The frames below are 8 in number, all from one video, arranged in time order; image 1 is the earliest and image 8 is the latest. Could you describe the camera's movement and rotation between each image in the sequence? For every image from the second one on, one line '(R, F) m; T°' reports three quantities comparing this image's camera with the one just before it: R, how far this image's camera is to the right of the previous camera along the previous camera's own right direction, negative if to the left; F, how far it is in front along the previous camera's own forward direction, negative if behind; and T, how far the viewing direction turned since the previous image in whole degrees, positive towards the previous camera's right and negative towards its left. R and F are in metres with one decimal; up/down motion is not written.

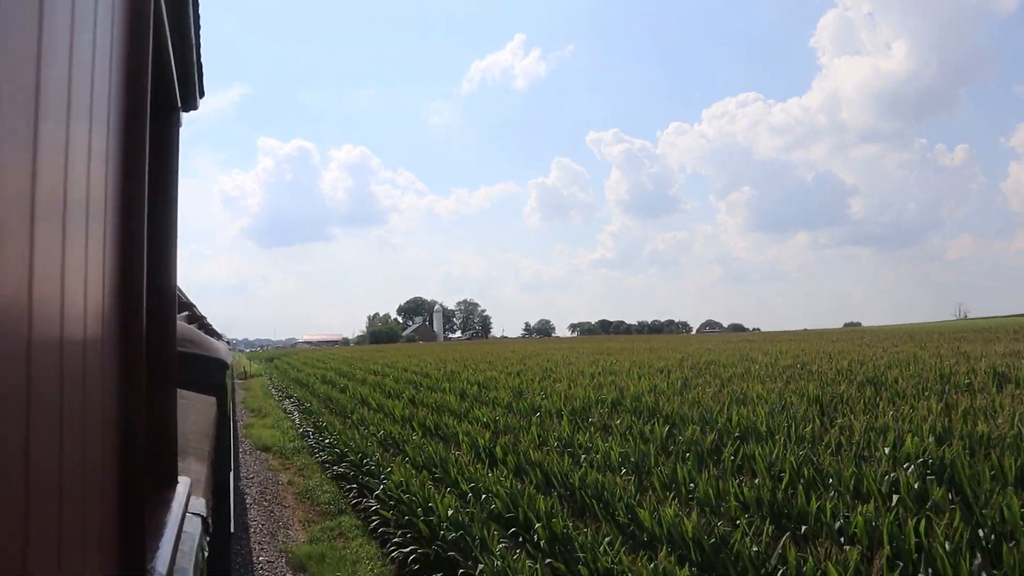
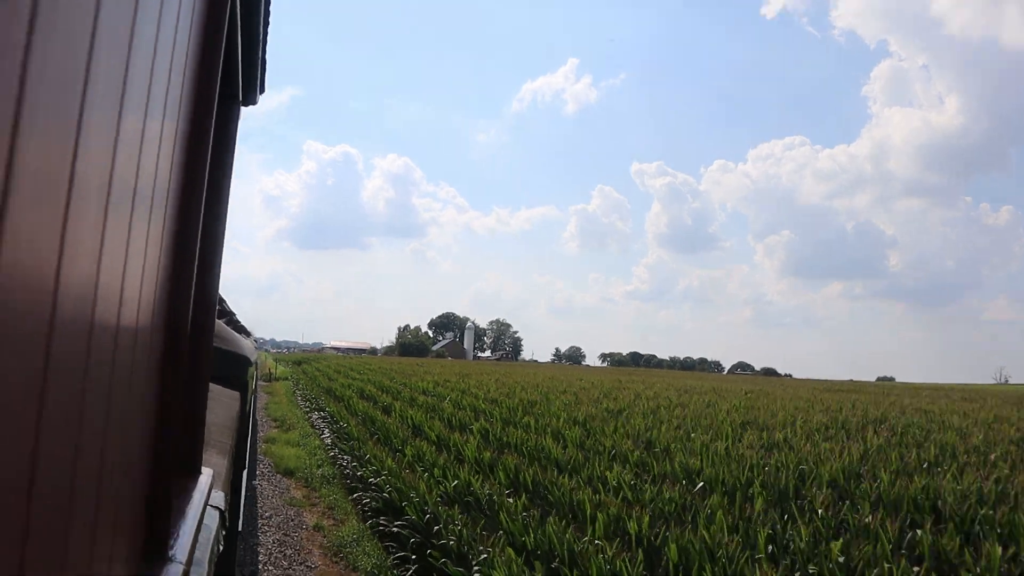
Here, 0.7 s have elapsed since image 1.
(-0.4, +1.0) m; -2°
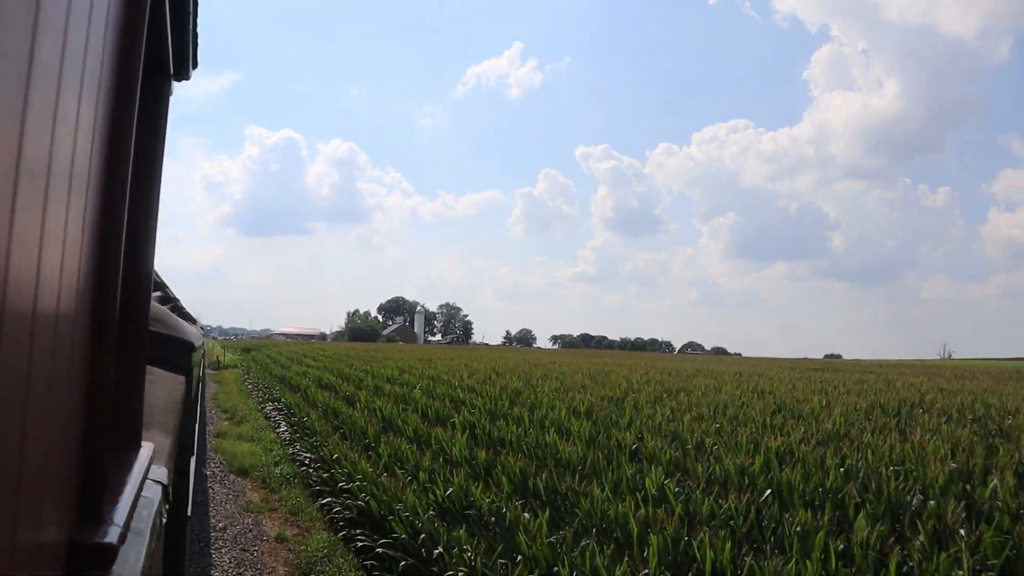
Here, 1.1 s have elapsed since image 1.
(-0.2, +0.5) m; +4°
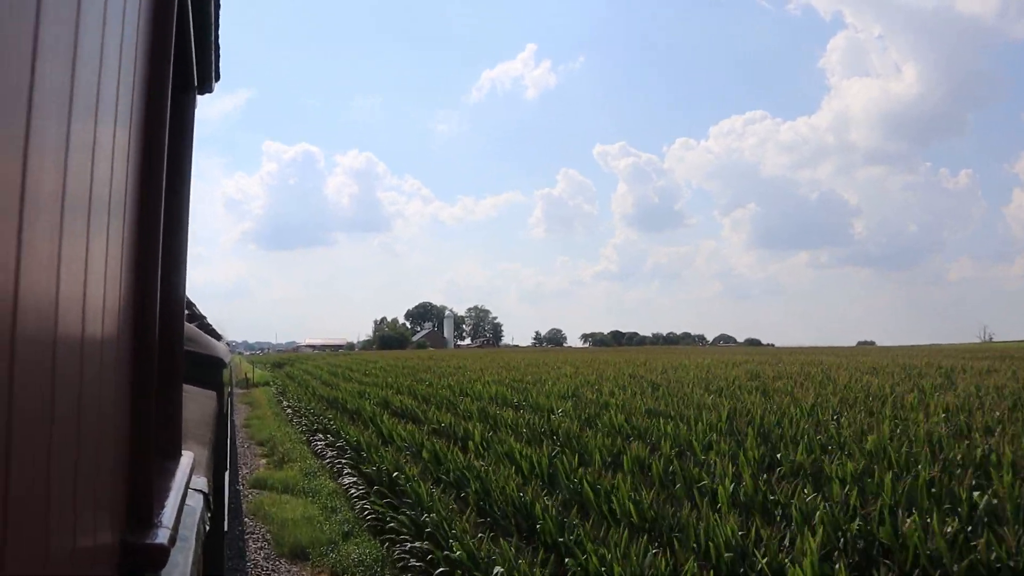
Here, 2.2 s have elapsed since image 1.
(-0.7, +1.5) m; -2°
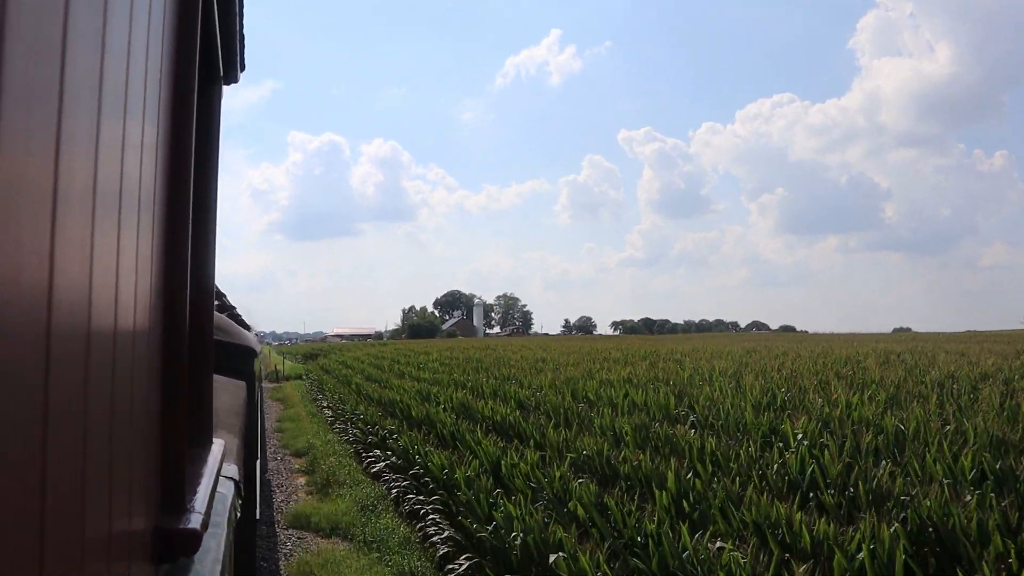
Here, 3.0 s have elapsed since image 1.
(-0.4, +1.1) m; -2°
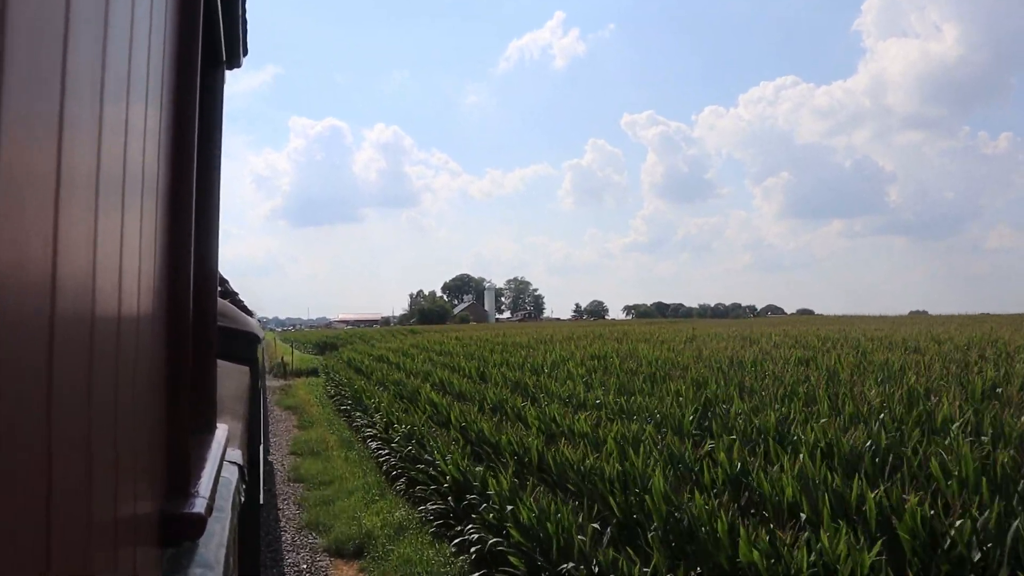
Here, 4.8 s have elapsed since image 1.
(-0.9, +2.4) m; 0°
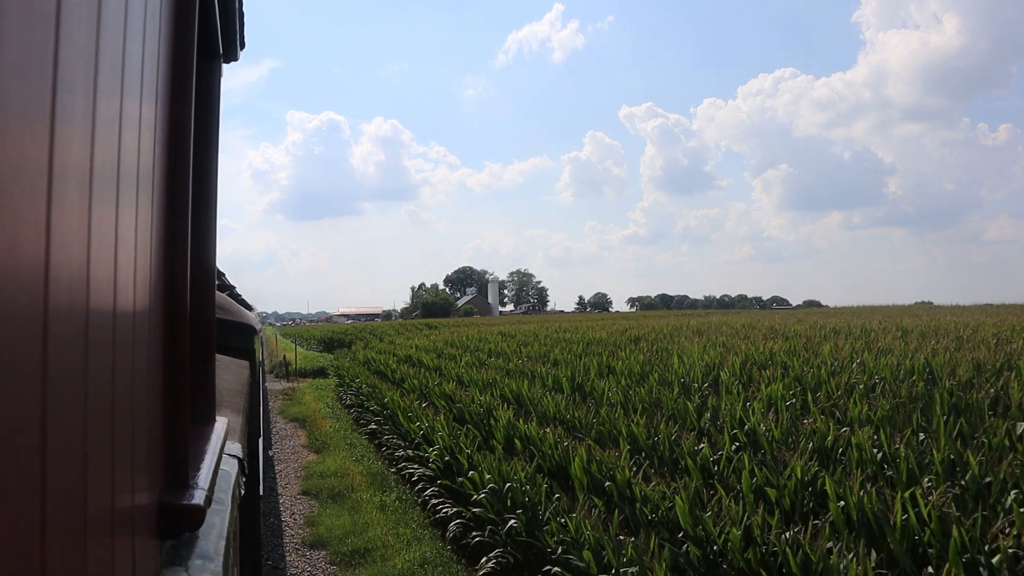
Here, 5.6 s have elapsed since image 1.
(-0.4, +1.1) m; 0°
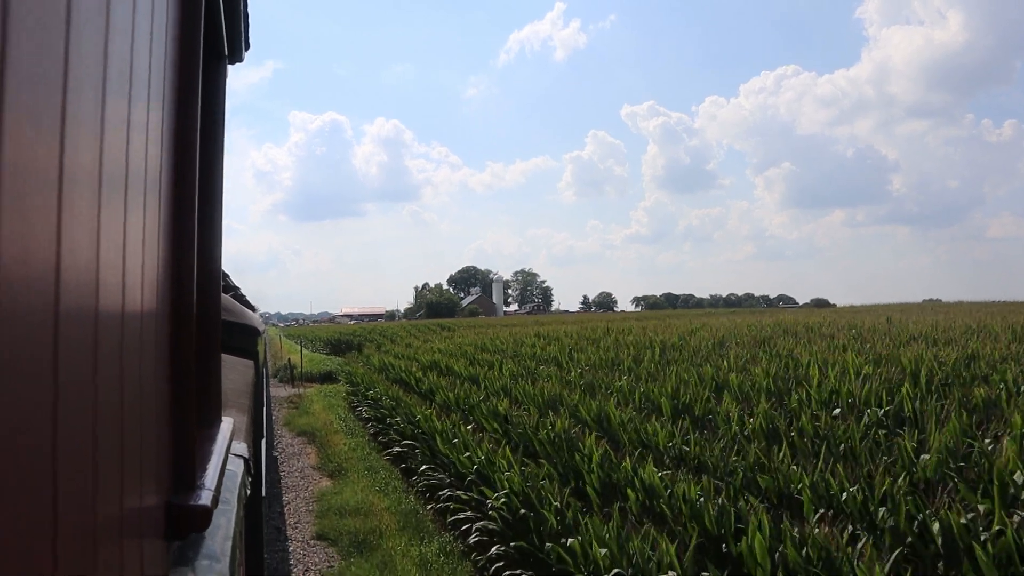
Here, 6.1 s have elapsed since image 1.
(-0.2, +0.6) m; 0°
